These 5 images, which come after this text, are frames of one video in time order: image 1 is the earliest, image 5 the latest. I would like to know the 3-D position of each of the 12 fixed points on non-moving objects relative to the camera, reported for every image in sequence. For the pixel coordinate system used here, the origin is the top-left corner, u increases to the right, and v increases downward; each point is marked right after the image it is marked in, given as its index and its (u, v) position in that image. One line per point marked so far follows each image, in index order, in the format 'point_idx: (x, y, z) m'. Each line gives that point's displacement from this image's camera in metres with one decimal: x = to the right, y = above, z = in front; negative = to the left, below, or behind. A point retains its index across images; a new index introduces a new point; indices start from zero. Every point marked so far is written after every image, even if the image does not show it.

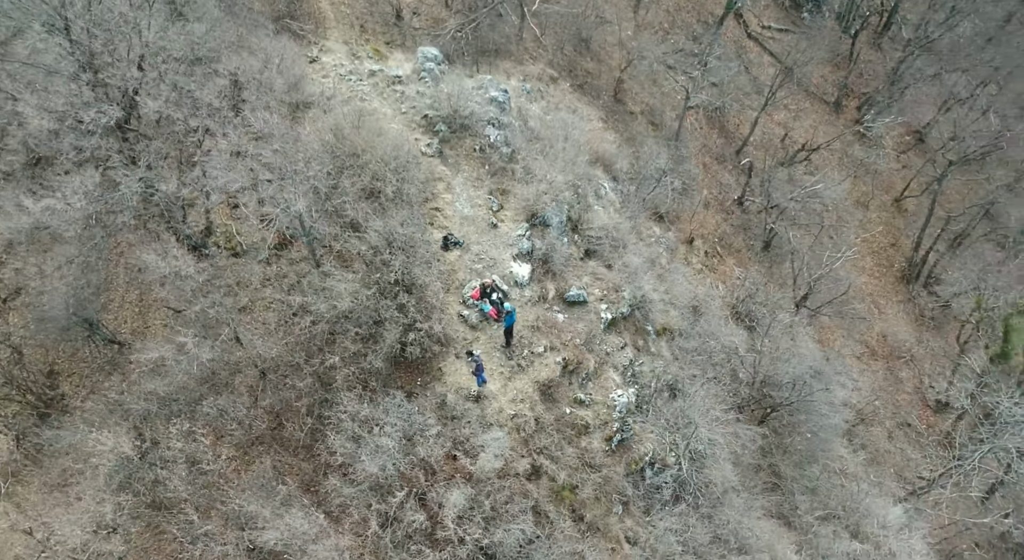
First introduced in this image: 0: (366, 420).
0: (-3.5, -4.3, +17.3) m
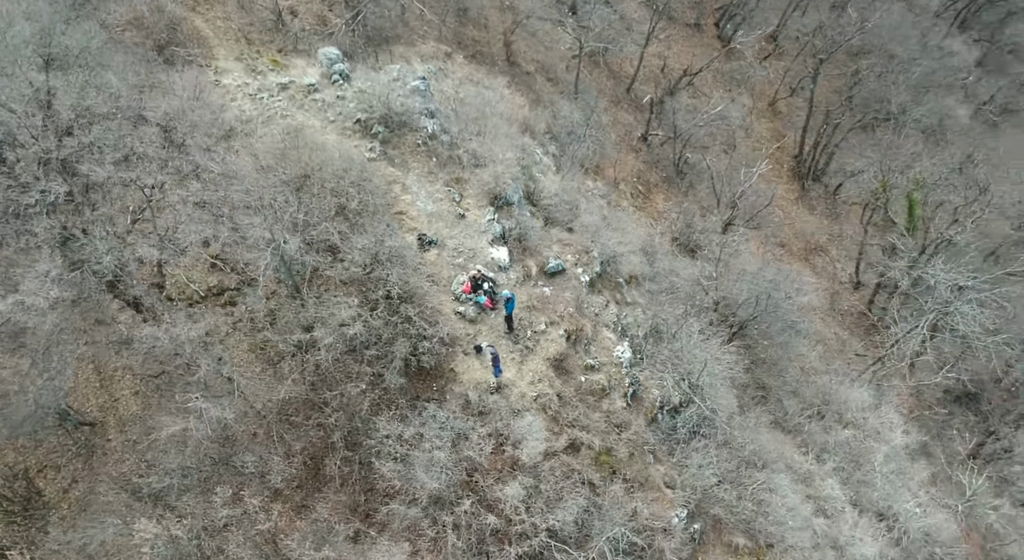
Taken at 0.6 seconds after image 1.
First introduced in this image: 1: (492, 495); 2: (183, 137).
0: (-2.4, -4.6, +16.8) m
1: (-0.4, -6.0, +16.7) m
2: (-9.5, +4.6, +19.2) m
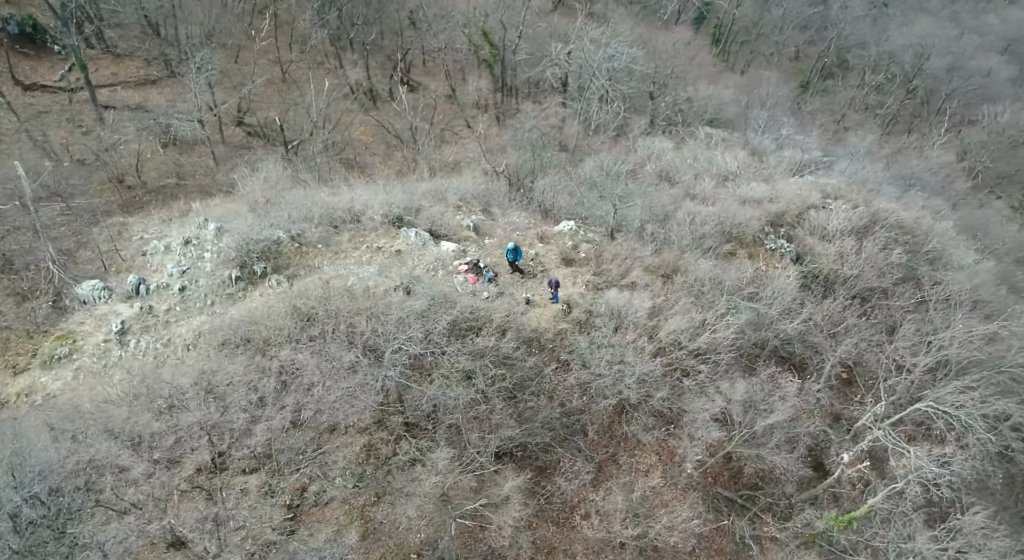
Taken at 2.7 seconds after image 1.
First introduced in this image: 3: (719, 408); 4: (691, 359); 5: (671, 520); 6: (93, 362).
0: (+2.7, -2.7, +18.1) m
1: (+5.0, -2.0, +19.1) m
2: (-8.9, -3.0, +16.0) m
3: (+6.4, -3.8, +17.9) m
4: (+5.5, -2.4, +18.8) m
5: (+5.0, -7.0, +17.9) m
6: (-13.2, -2.6, +18.8) m
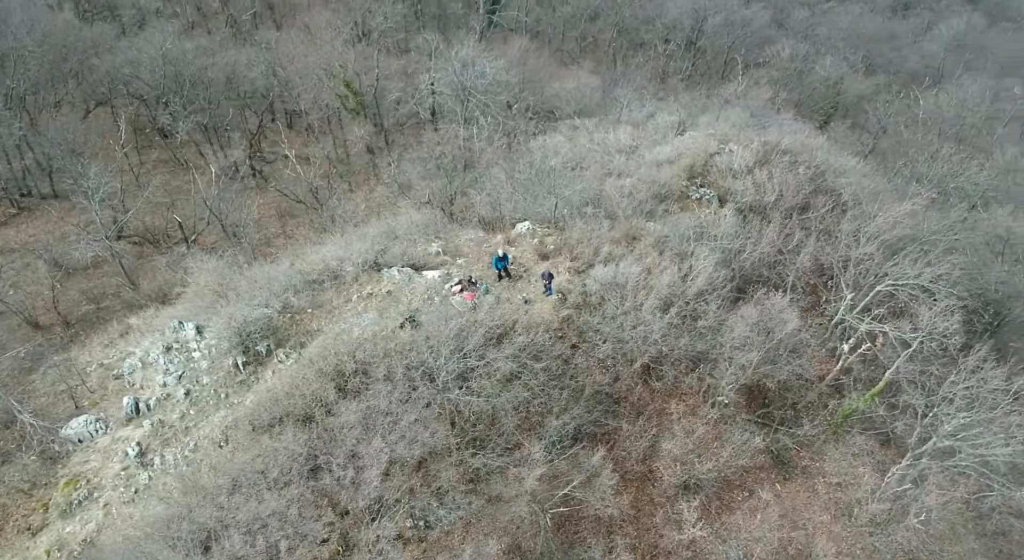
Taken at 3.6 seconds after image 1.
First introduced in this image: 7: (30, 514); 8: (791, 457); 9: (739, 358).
0: (+3.6, -1.8, +19.3) m
1: (+5.4, -0.5, +20.5) m
2: (-7.1, -5.3, +15.6) m
3: (+7.4, -1.8, +19.5) m
4: (+6.0, -0.7, +20.3) m
5: (+7.0, -5.2, +19.2) m
6: (-11.6, -6.3, +17.8) m
7: (-14.8, -7.3, +18.4) m
8: (+9.4, -5.9, +20.0) m
9: (+7.4, -2.5, +19.4) m
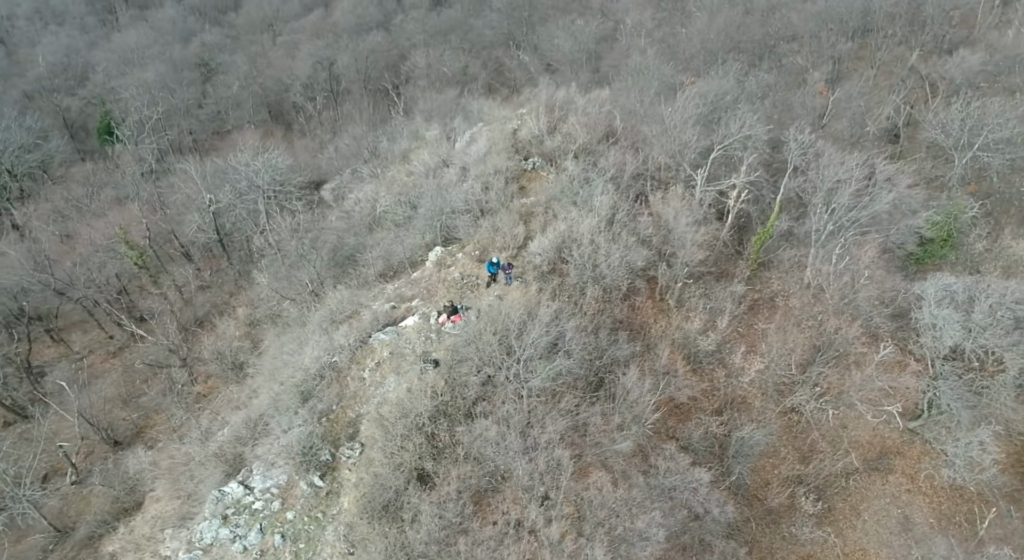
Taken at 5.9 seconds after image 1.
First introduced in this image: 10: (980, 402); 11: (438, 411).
0: (+3.6, +0.3, +22.5) m
1: (+4.1, +2.2, +24.1) m
2: (-2.8, -7.6, +16.4) m
3: (+6.7, +2.1, +23.7) m
4: (+4.8, +2.3, +24.1) m
5: (+8.1, -1.0, +23.4) m
6: (-6.6, -10.9, +17.4) m
7: (-8.9, -13.3, +17.2) m
8: (+10.3, -0.5, +24.8) m
9: (+7.1, +1.5, +23.6) m
10: (+15.9, -4.0, +20.1) m
11: (-2.6, -4.3, +19.2) m
